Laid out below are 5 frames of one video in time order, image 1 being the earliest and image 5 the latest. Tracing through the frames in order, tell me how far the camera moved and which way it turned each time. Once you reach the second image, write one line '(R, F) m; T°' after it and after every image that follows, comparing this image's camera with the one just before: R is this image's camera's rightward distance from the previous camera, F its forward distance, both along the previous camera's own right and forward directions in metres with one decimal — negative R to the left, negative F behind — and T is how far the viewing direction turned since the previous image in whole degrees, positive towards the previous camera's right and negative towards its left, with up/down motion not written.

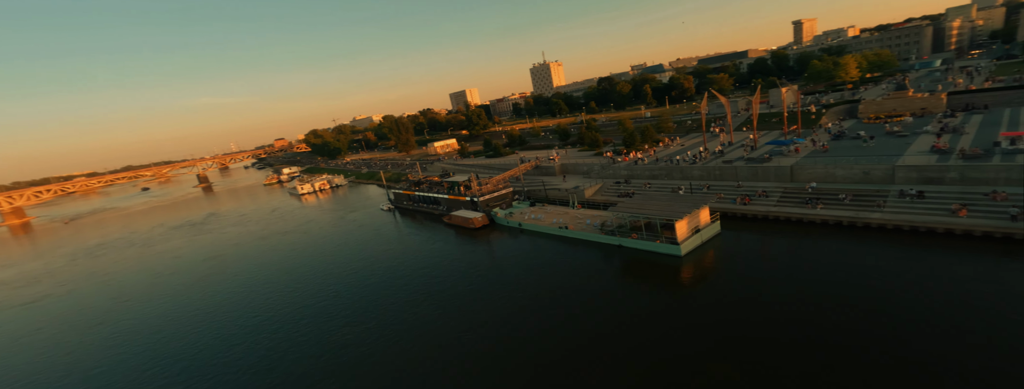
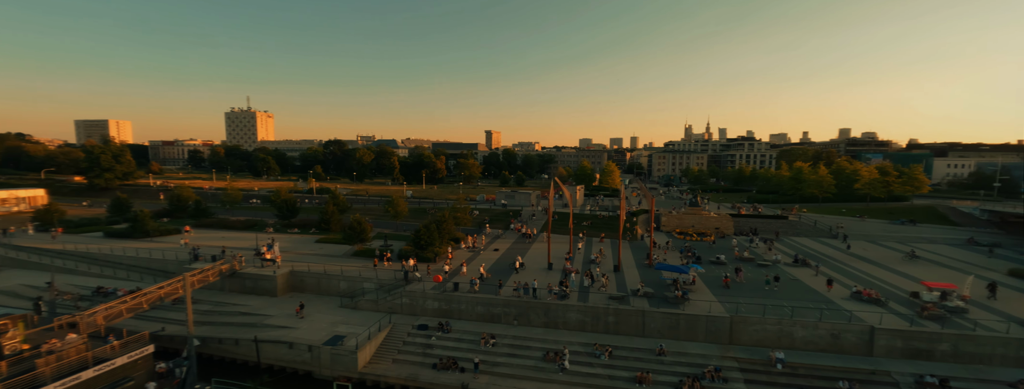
(+0.4, +25.6) m; +40°
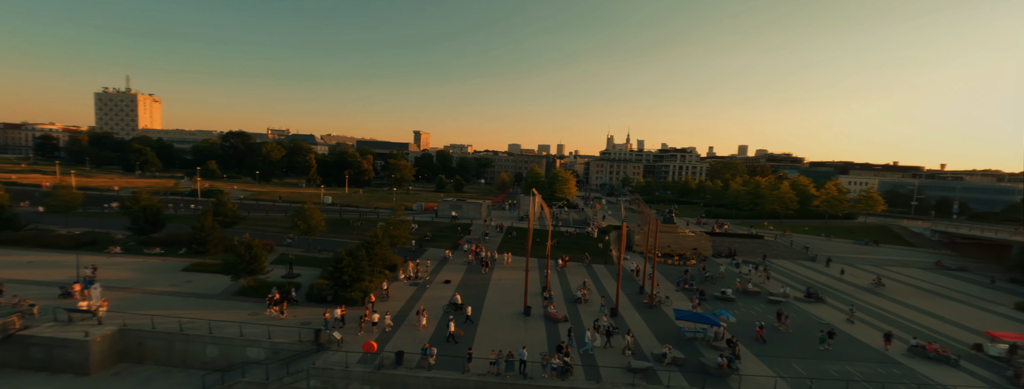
(-2.2, +8.9) m; +10°
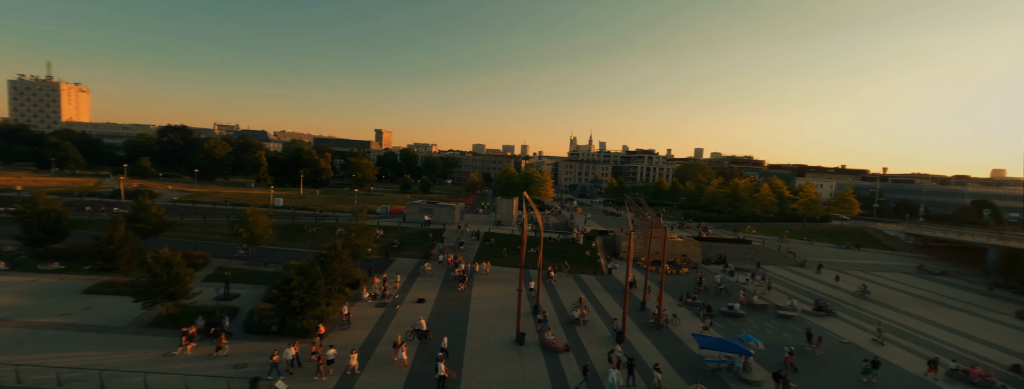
(-1.3, +3.9) m; +5°
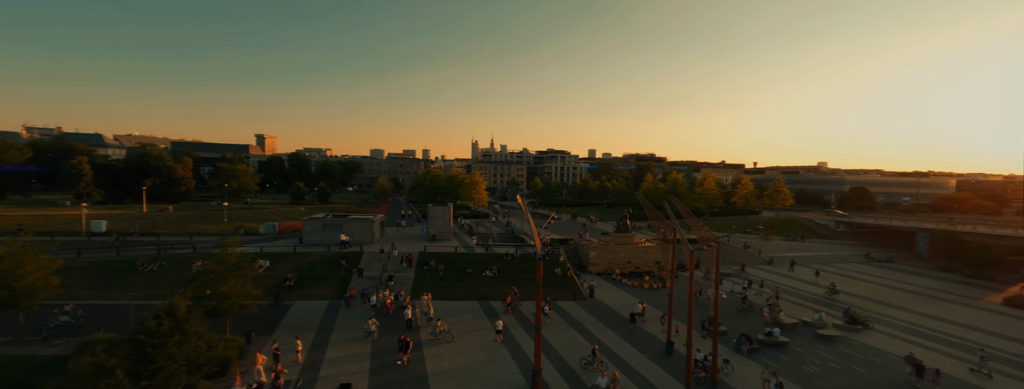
(-2.8, +8.9) m; +14°
